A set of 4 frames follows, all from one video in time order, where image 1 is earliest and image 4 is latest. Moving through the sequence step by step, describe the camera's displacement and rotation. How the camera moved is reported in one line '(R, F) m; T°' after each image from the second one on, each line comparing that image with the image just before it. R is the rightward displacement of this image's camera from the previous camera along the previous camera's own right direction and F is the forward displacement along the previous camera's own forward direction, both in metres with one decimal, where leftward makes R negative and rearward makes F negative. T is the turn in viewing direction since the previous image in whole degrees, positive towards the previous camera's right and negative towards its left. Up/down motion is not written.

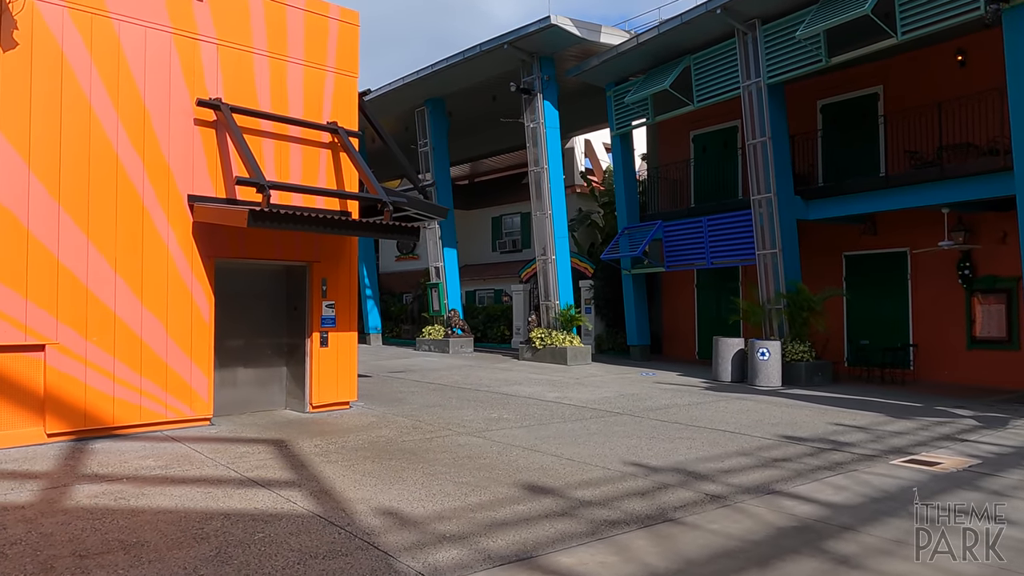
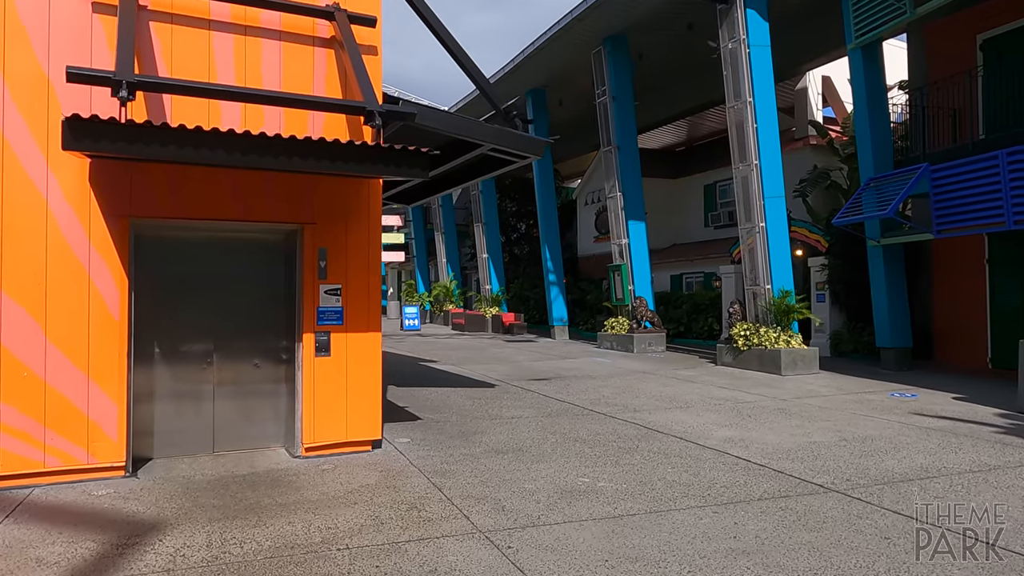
(+1.1, +4.6) m; -18°
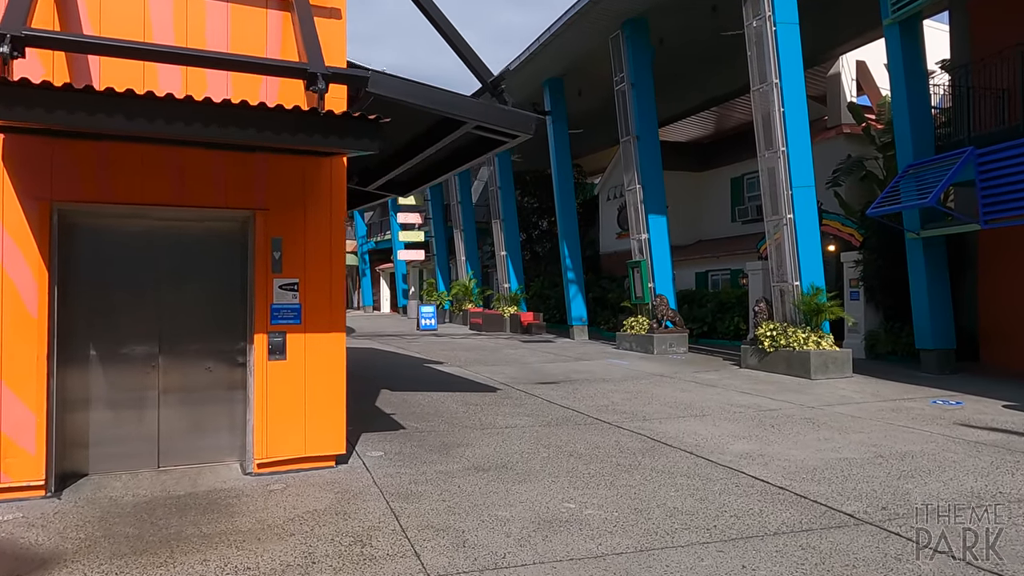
(+0.4, +0.9) m; -2°
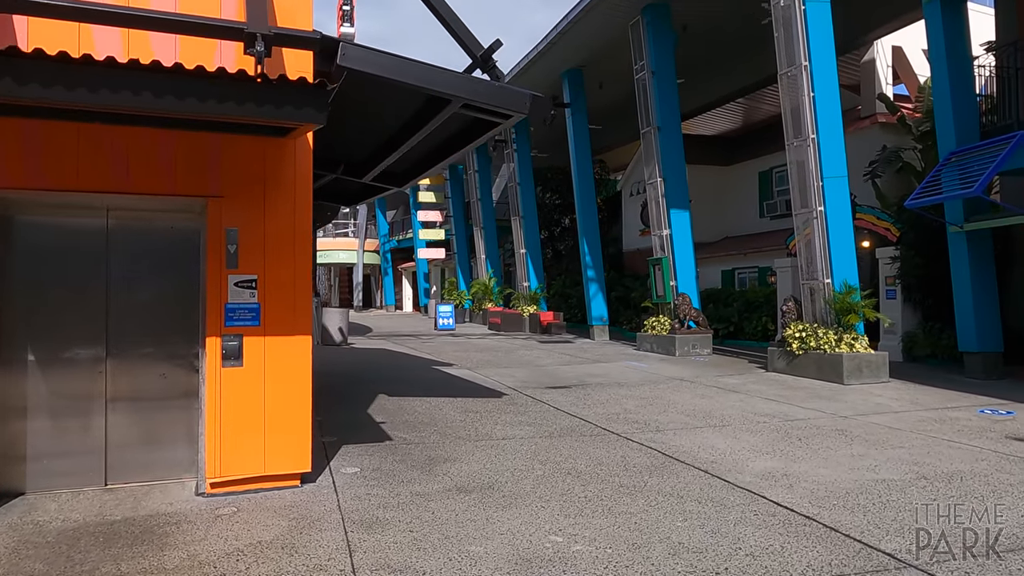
(+0.3, +0.7) m; -2°
